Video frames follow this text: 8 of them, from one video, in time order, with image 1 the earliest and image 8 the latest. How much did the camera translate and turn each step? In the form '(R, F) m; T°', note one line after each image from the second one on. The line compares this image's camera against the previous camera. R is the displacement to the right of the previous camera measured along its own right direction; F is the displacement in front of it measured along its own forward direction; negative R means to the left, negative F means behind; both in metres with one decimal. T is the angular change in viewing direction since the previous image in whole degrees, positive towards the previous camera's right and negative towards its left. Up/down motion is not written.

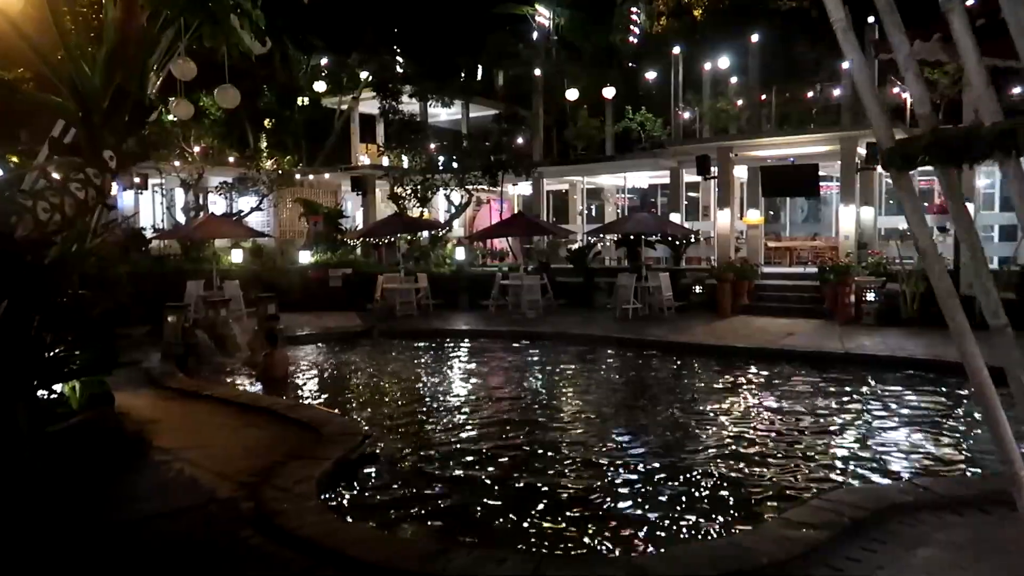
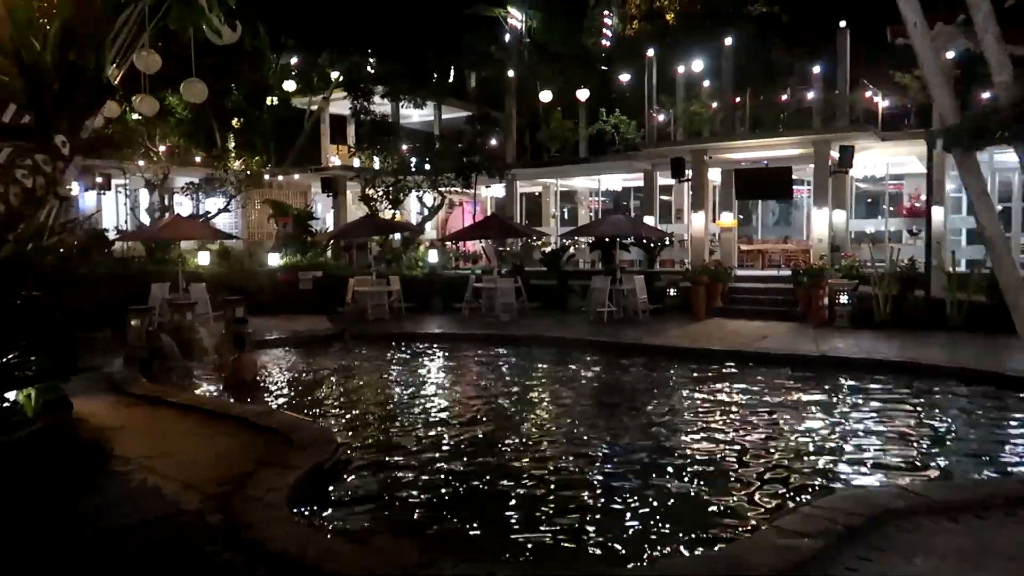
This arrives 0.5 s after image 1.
(-0.1, +0.2) m; +2°
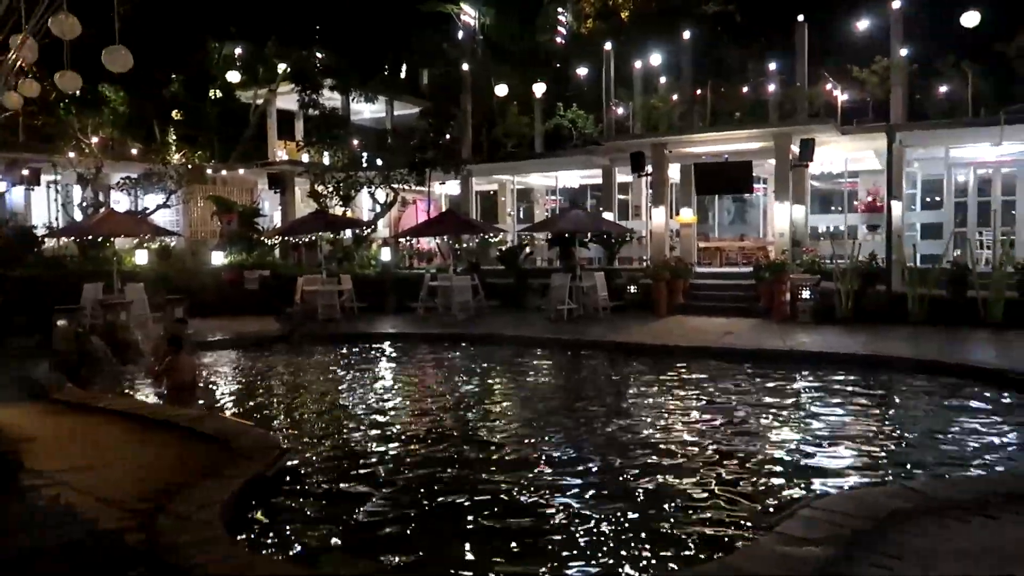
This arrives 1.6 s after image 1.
(-0.1, +0.5) m; +3°
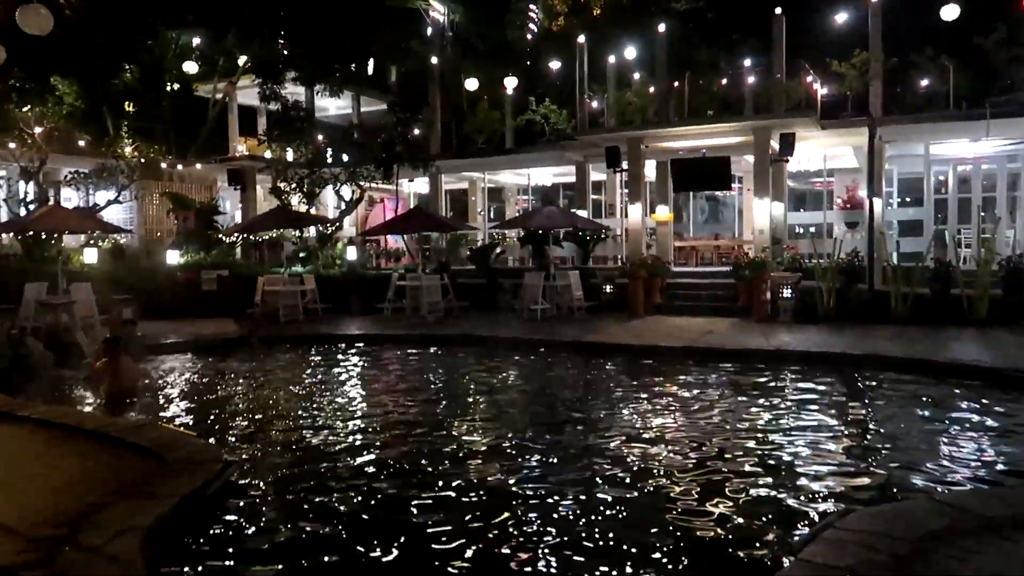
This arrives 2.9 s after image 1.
(0.0, +0.6) m; +2°
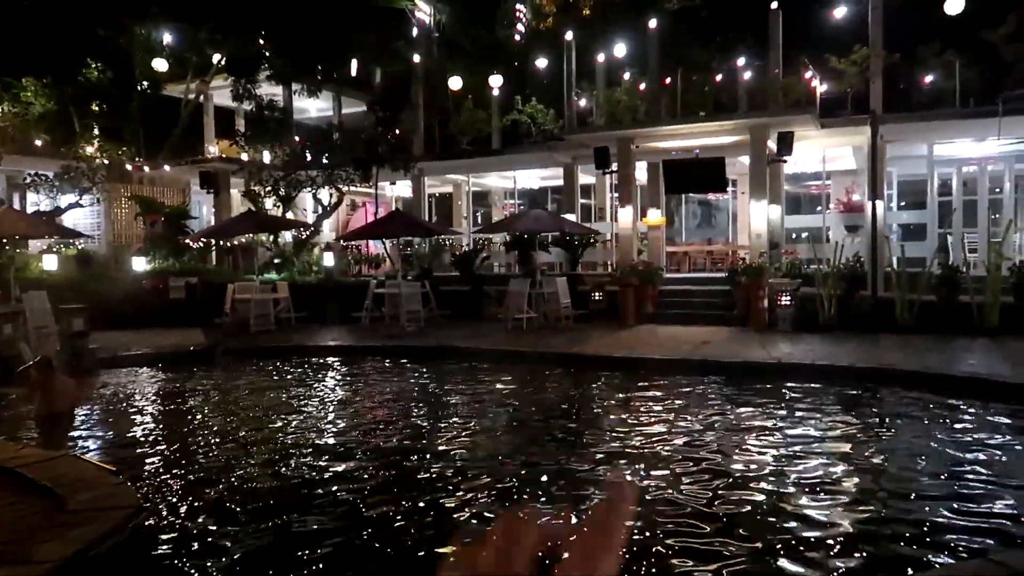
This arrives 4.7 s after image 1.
(+0.1, +0.8) m; +1°
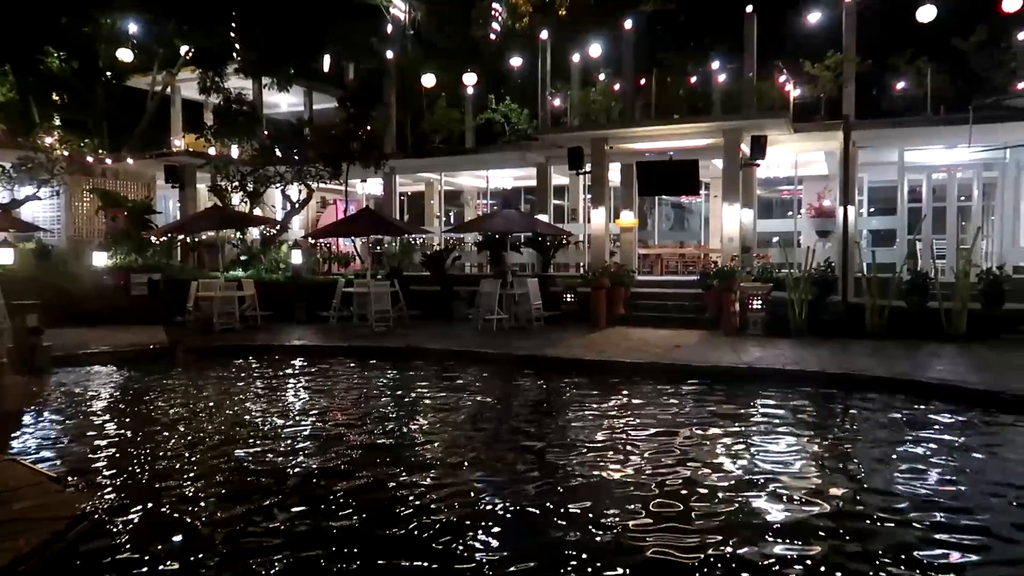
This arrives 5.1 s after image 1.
(0.0, +0.2) m; +2°
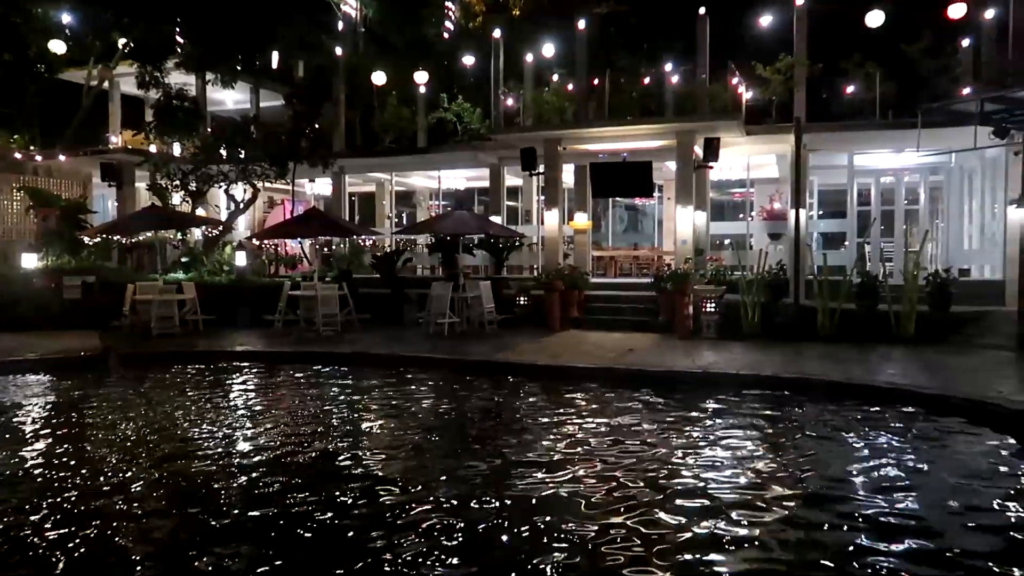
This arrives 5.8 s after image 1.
(+0.1, +0.3) m; +3°
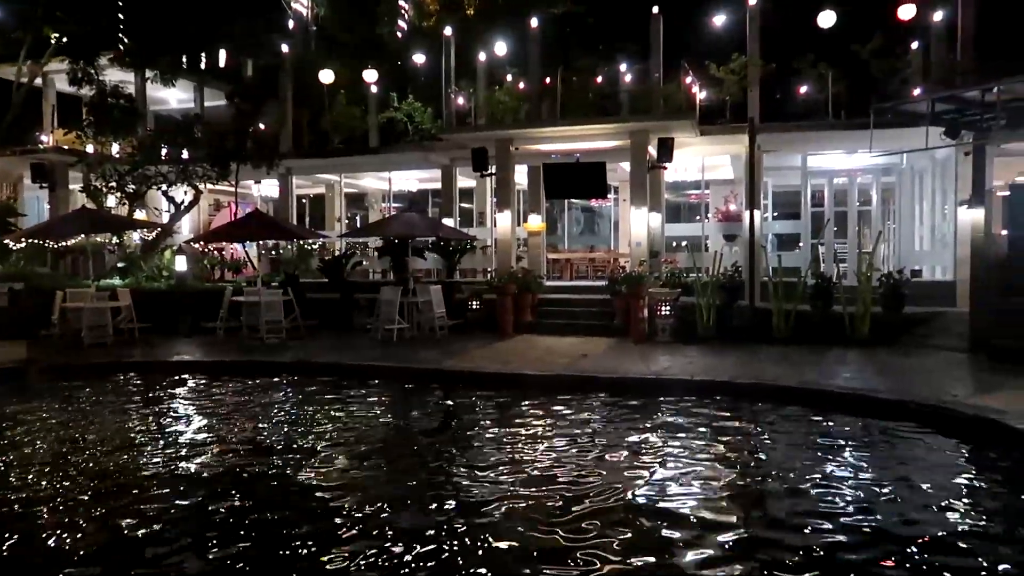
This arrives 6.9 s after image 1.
(+0.2, +0.4) m; +3°
